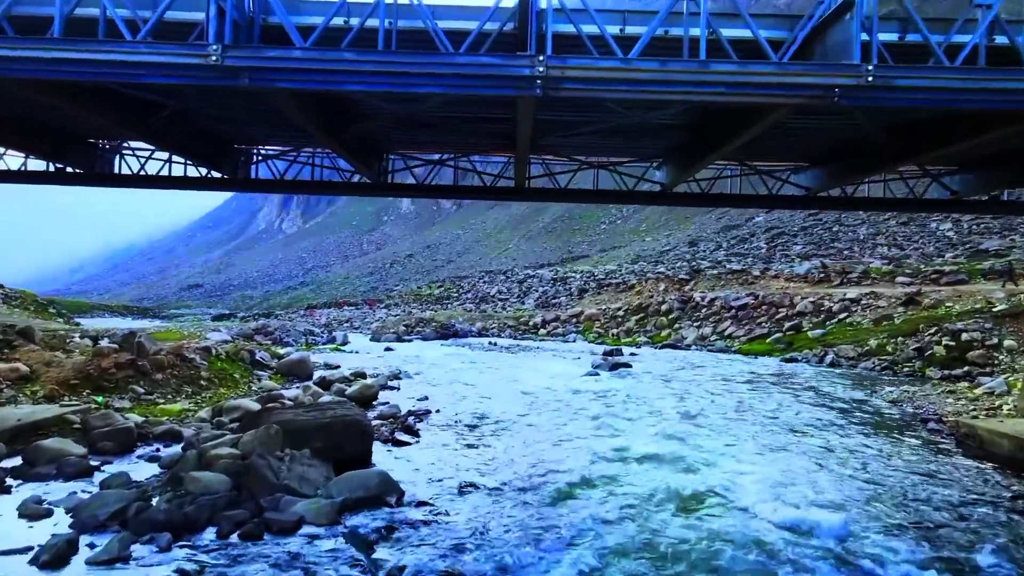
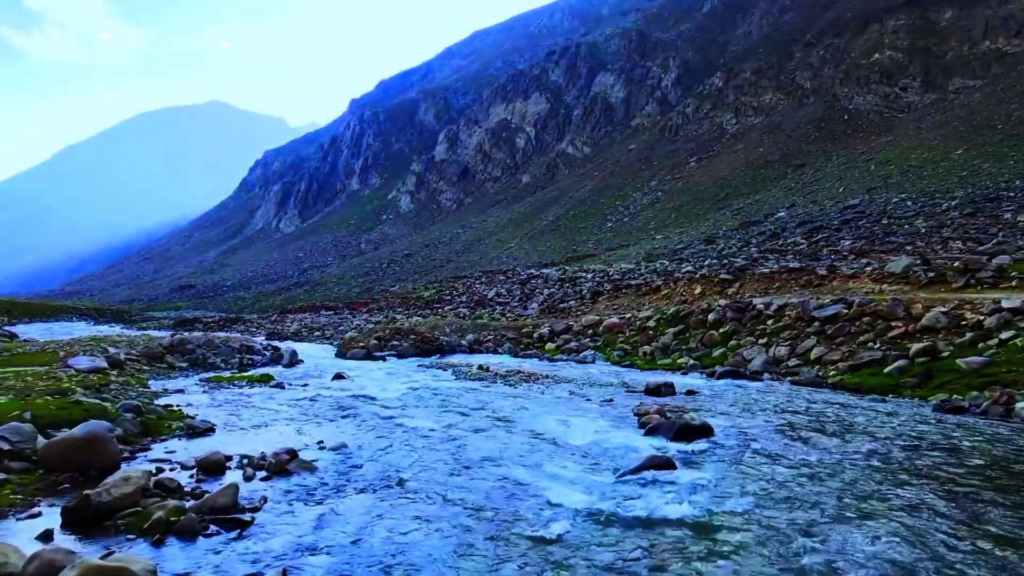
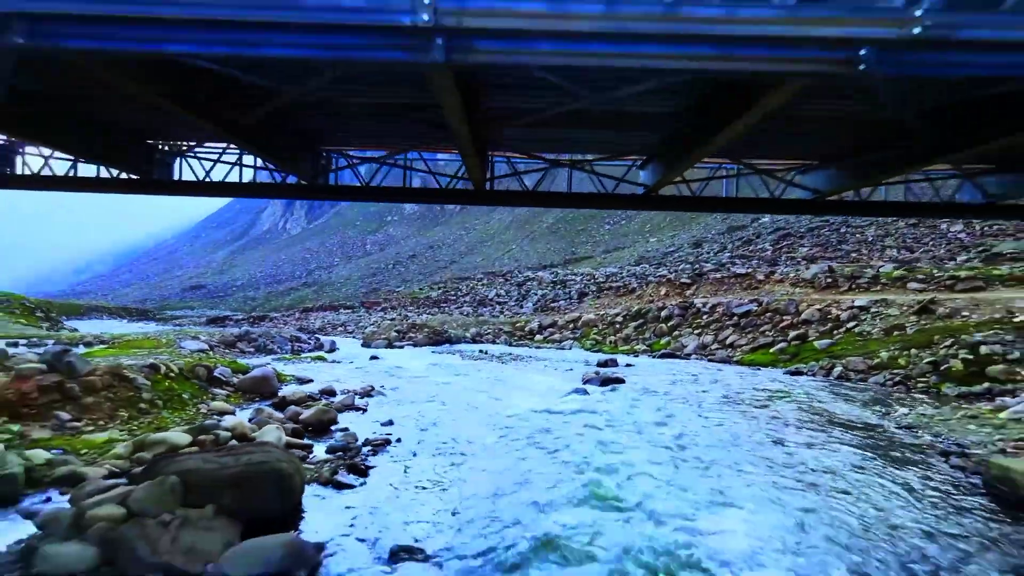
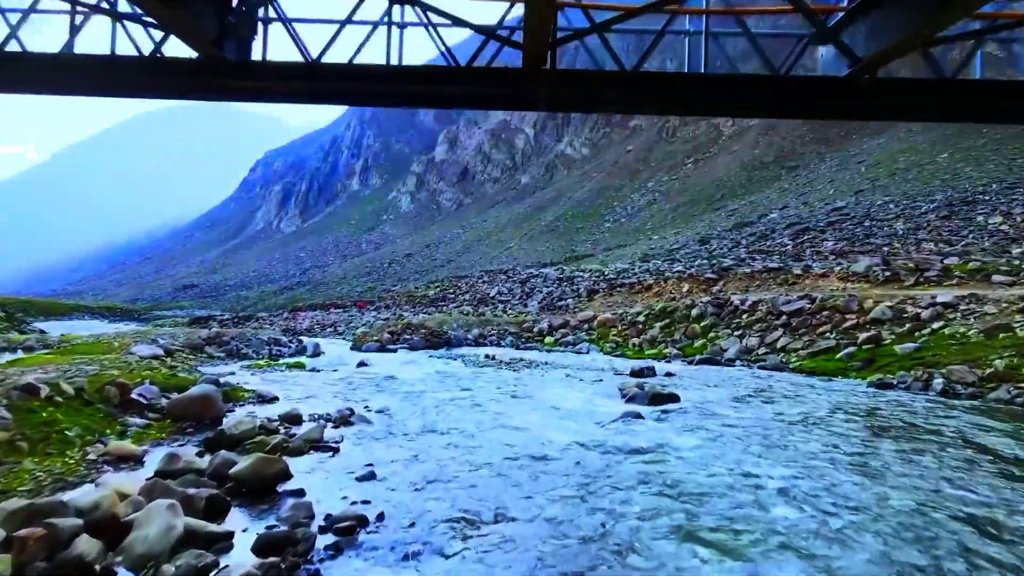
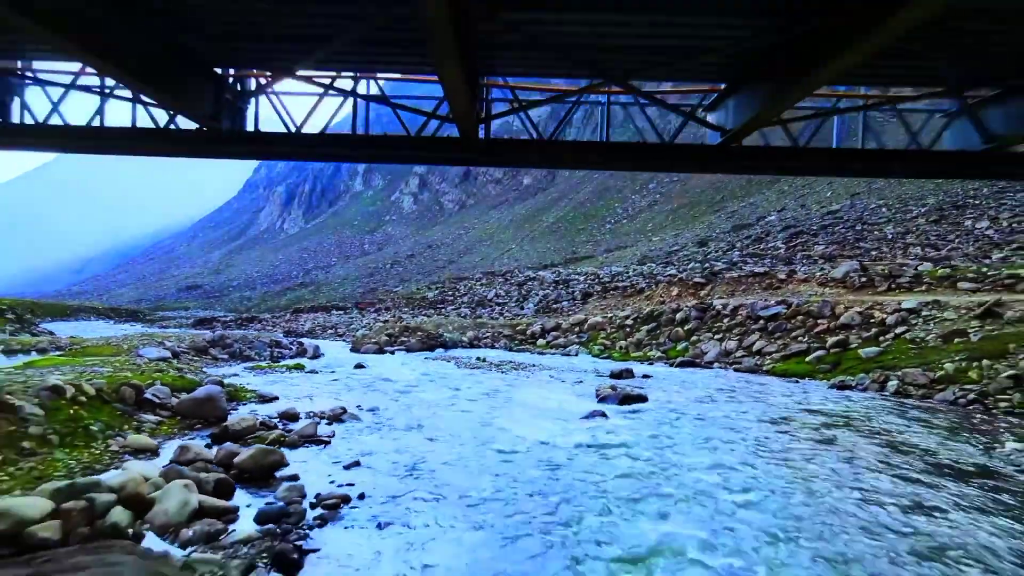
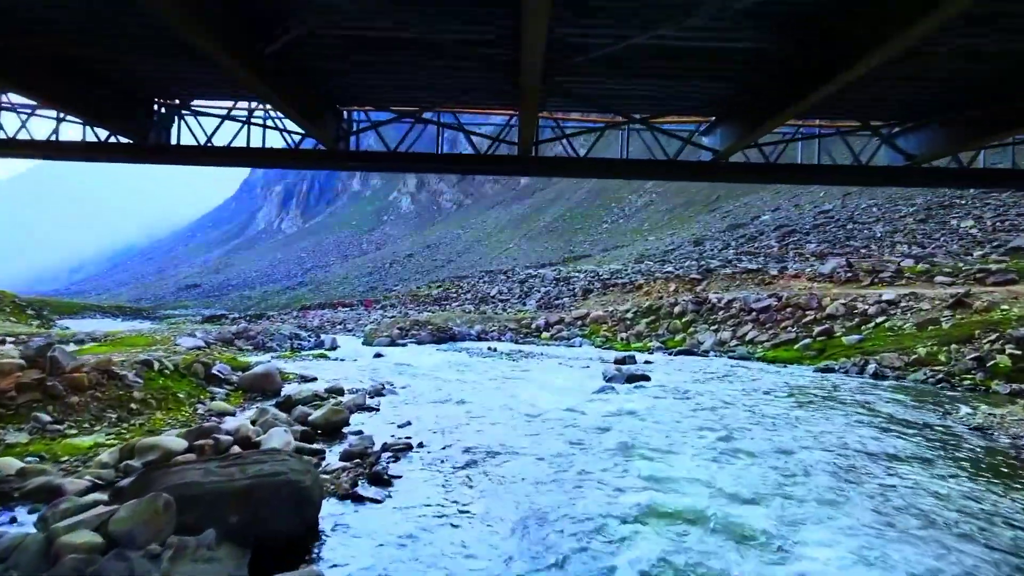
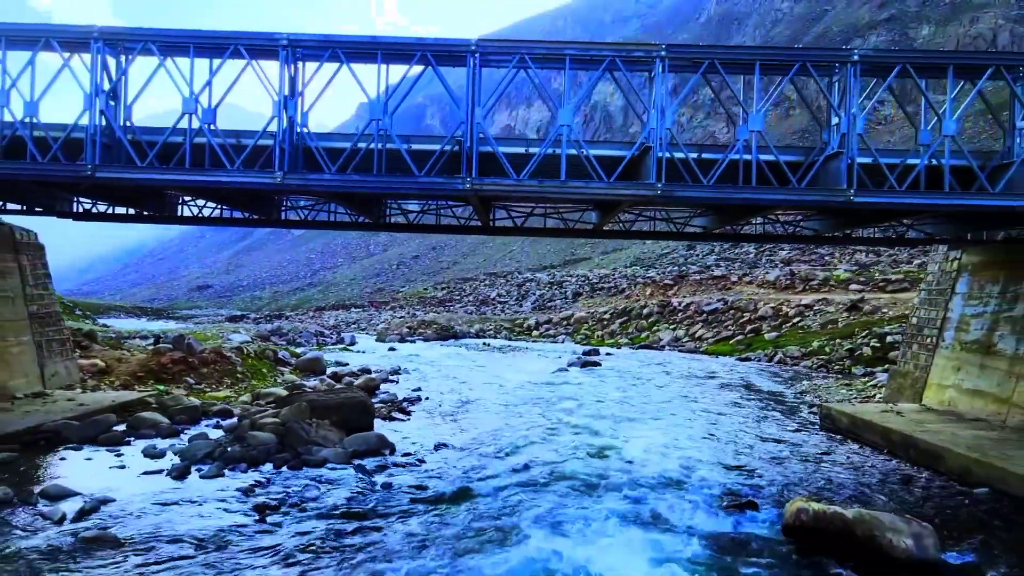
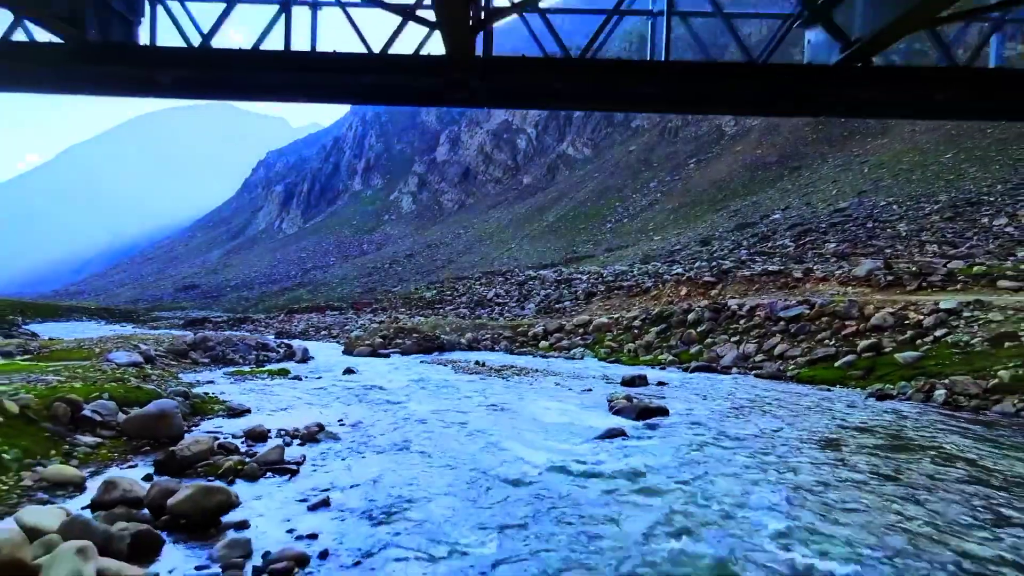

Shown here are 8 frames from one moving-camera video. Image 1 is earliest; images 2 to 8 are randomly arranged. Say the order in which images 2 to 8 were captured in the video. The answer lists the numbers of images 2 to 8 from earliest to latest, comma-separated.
6, 4, 2, 8, 5, 3, 7
